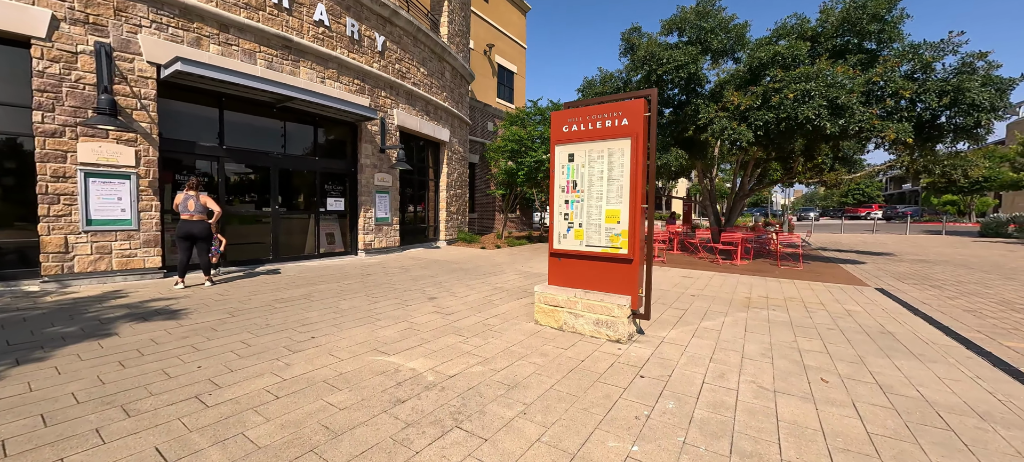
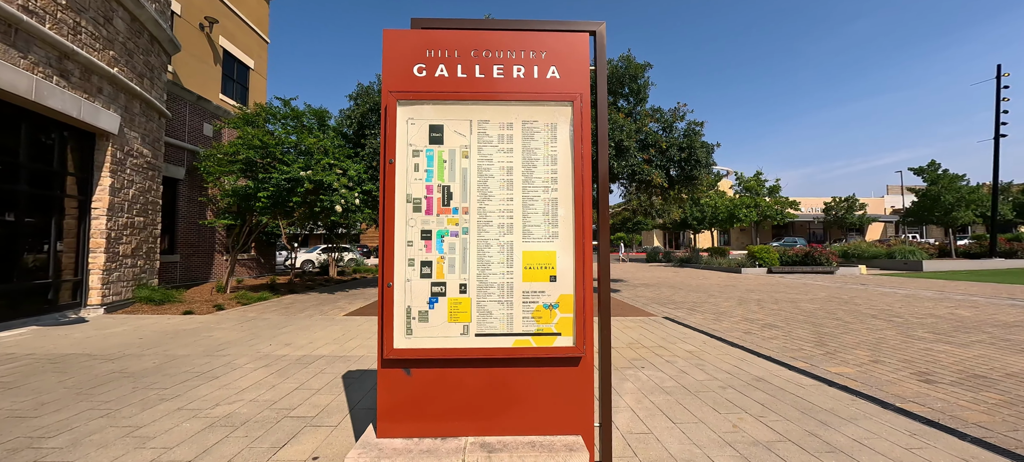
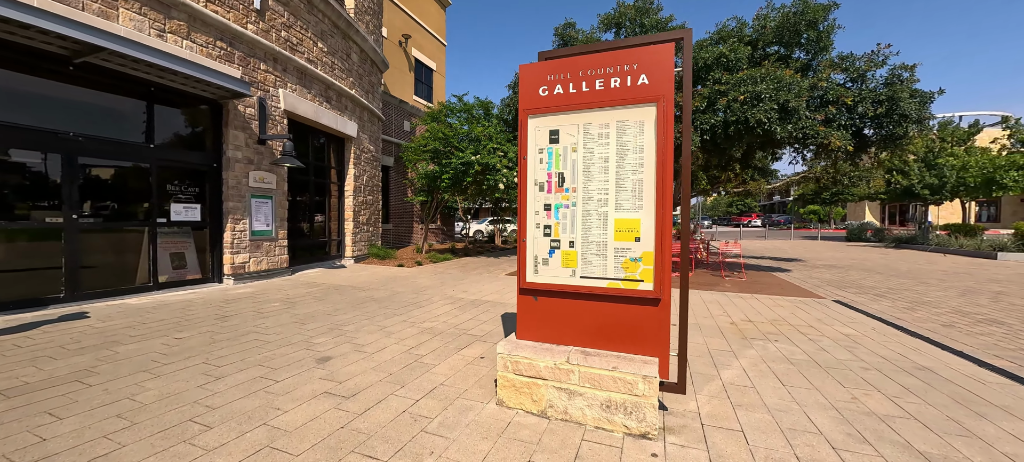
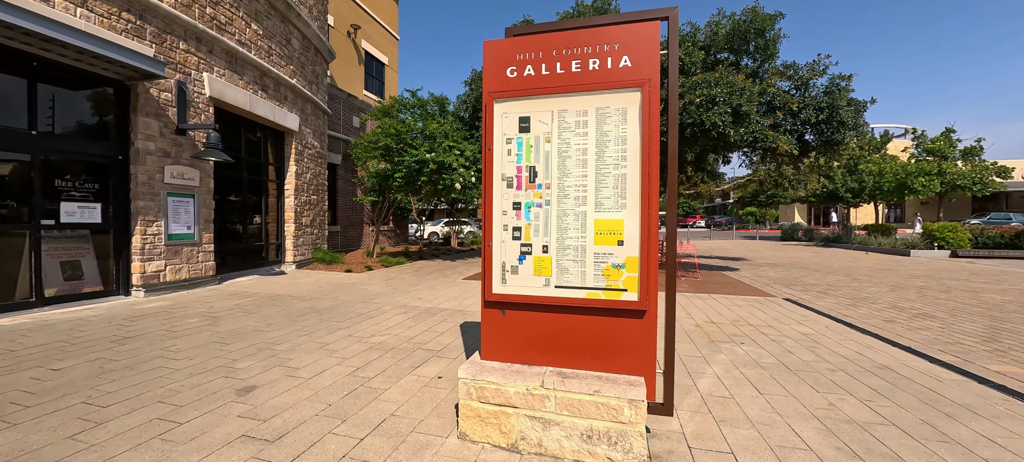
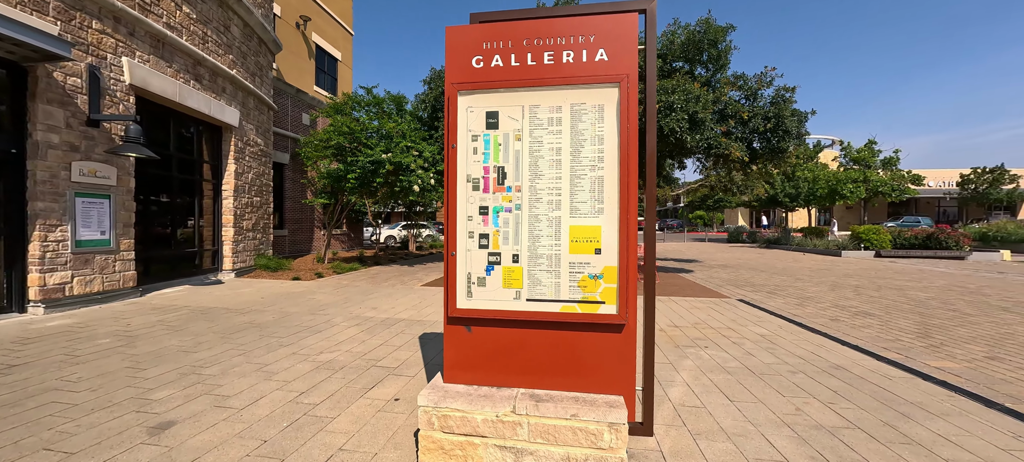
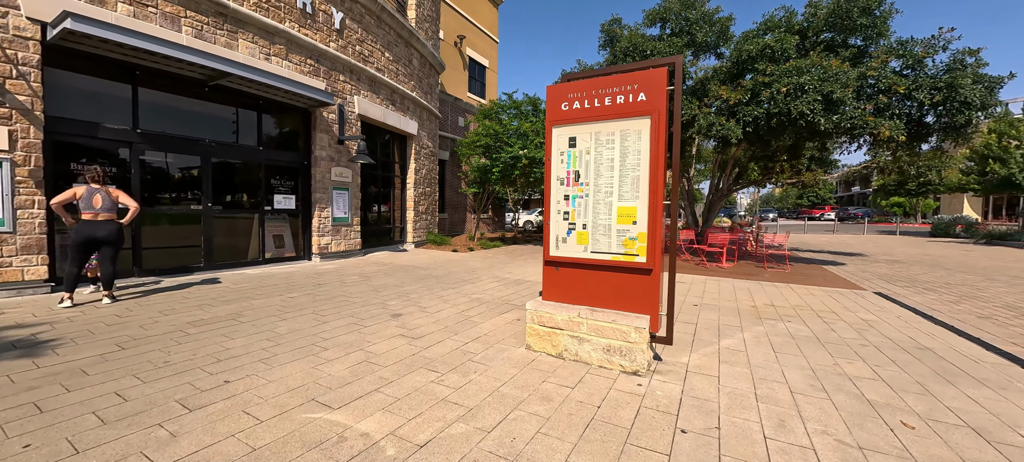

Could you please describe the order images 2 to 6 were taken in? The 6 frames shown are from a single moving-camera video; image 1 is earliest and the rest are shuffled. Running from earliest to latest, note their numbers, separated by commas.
6, 3, 4, 5, 2
